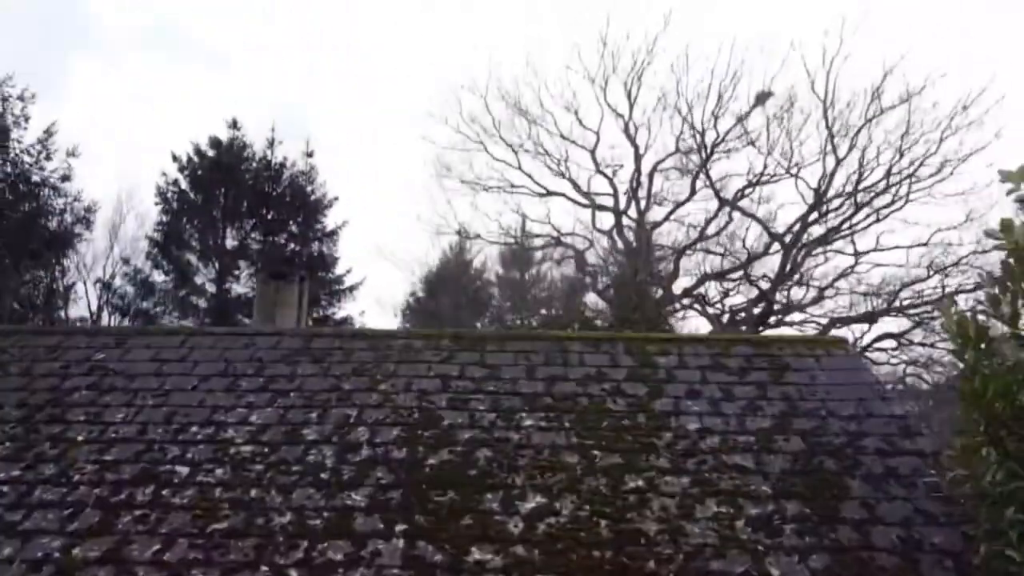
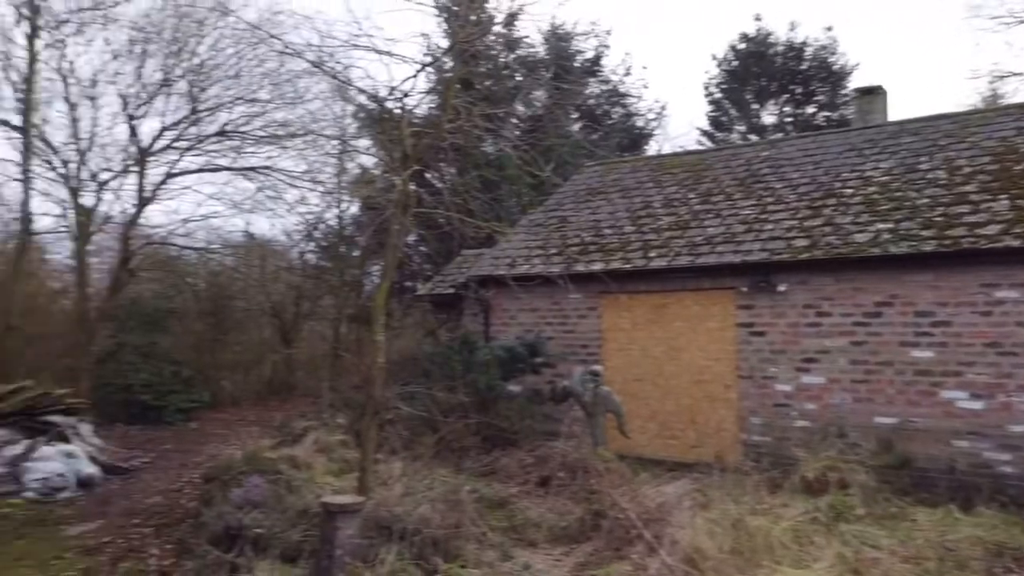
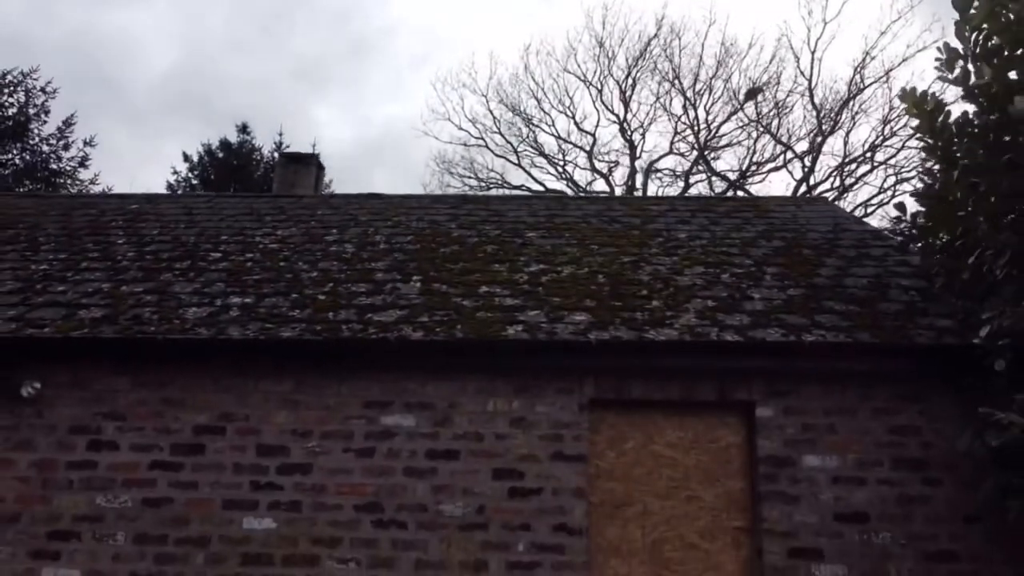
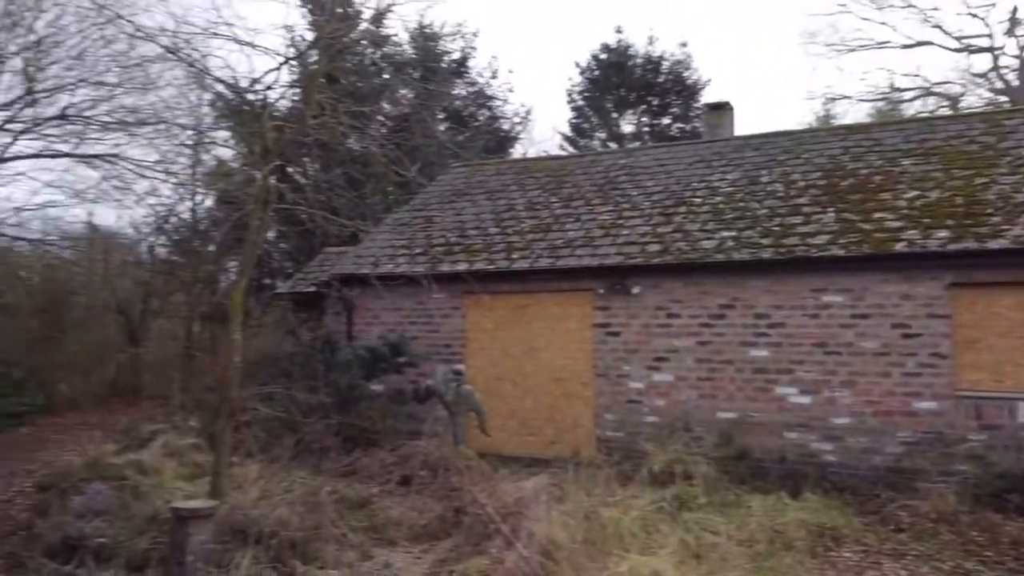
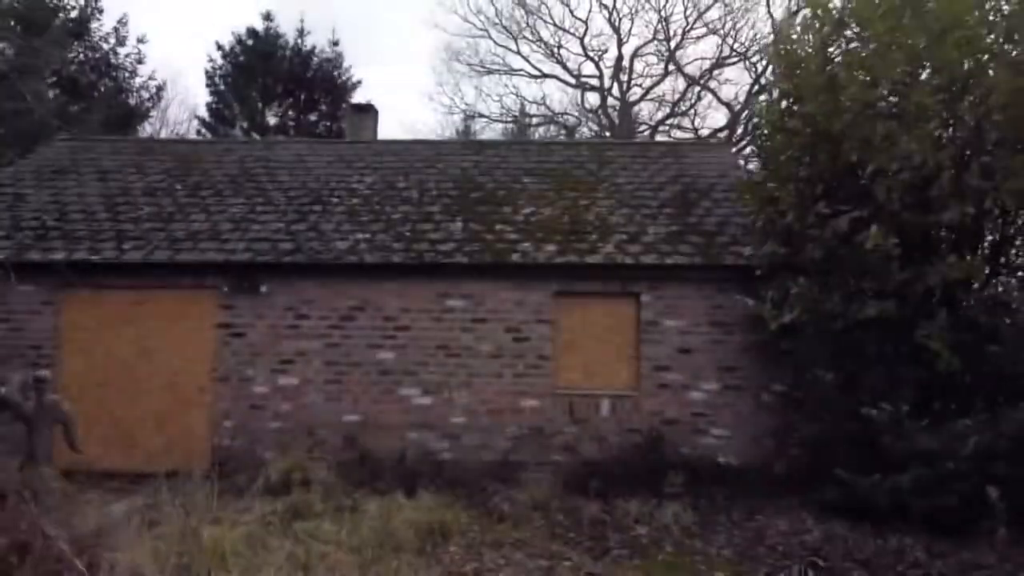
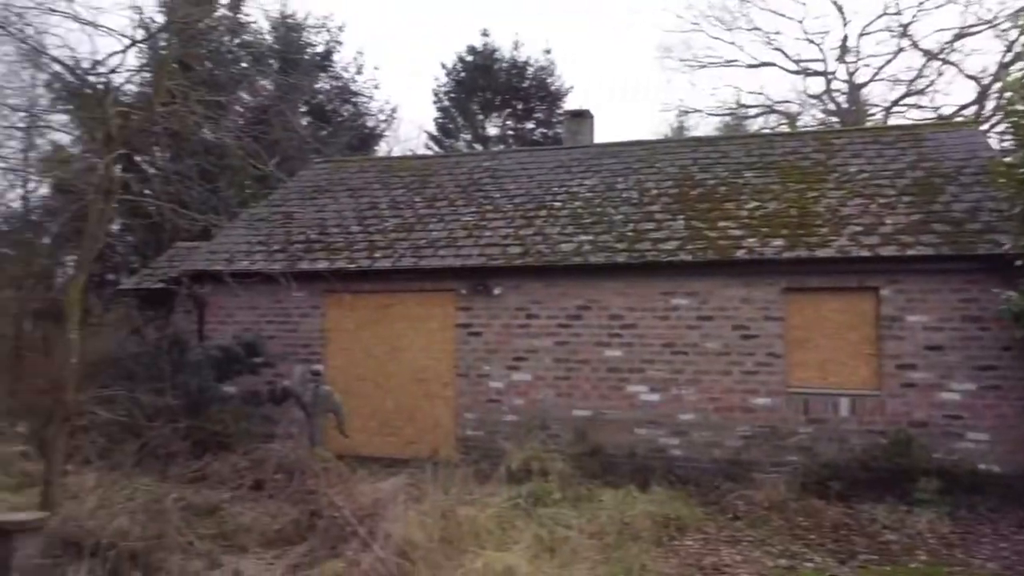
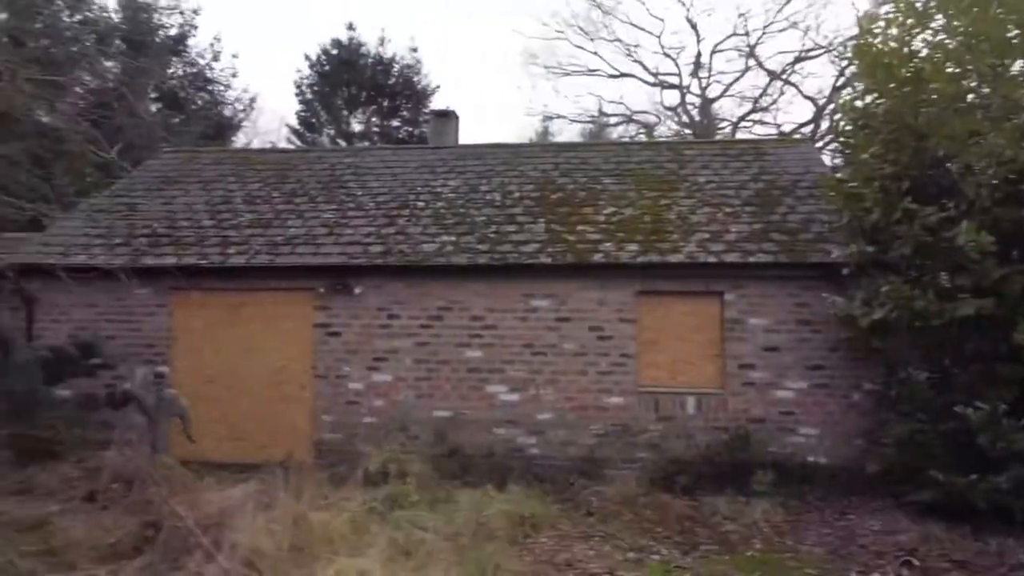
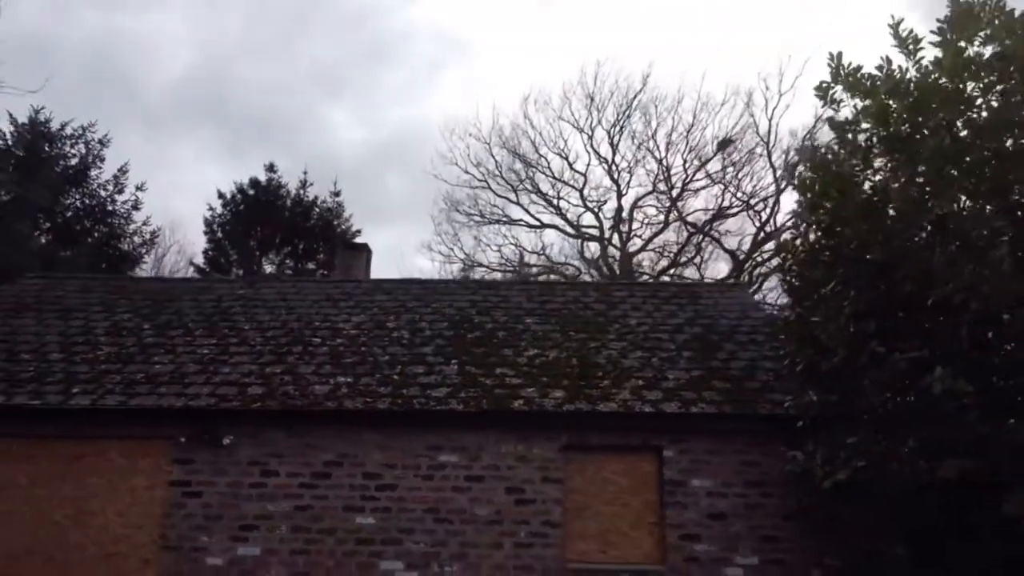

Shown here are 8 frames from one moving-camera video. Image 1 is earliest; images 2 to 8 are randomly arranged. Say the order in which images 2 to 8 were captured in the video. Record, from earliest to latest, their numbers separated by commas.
3, 8, 5, 7, 6, 4, 2
